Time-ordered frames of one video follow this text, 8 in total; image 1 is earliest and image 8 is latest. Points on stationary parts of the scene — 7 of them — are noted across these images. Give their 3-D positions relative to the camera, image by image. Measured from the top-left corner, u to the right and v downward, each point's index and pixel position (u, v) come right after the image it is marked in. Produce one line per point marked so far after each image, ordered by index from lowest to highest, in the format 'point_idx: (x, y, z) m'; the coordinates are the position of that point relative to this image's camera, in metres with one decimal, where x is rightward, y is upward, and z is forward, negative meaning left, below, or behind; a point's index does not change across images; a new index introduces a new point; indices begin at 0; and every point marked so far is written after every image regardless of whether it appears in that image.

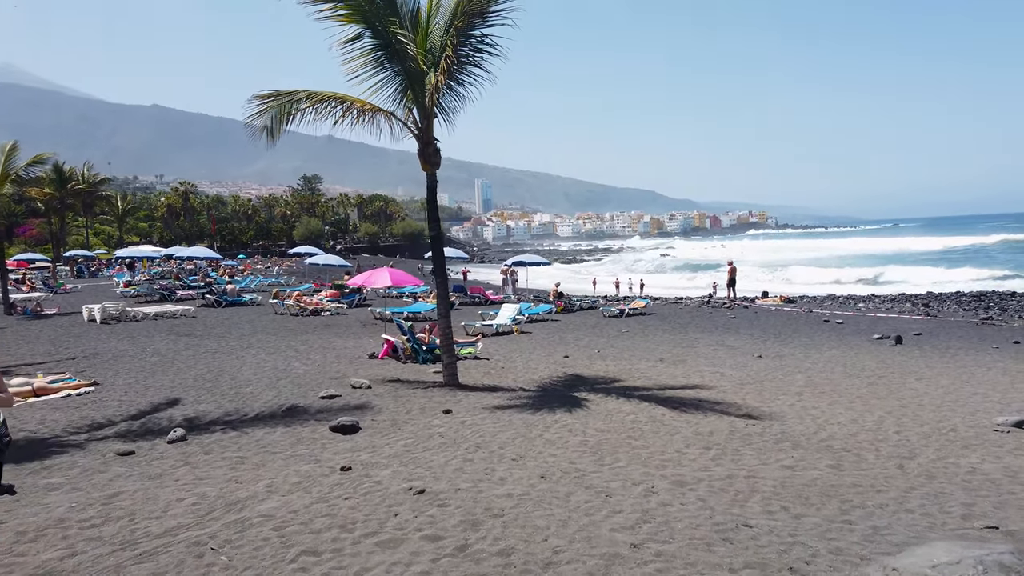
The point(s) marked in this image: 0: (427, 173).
0: (-1.0, +1.4, +9.1) m
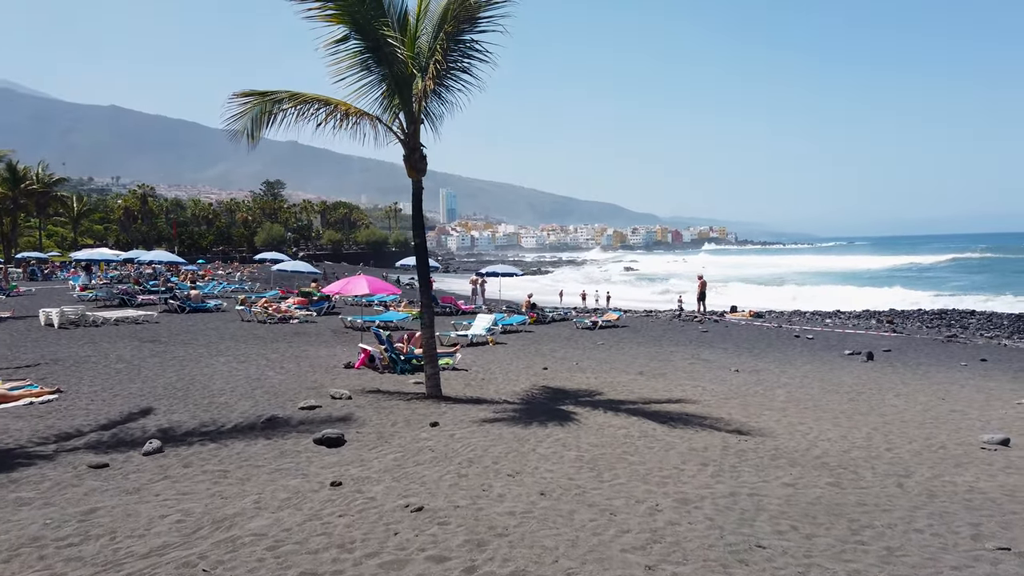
0: (-1.2, +1.3, +9.0) m
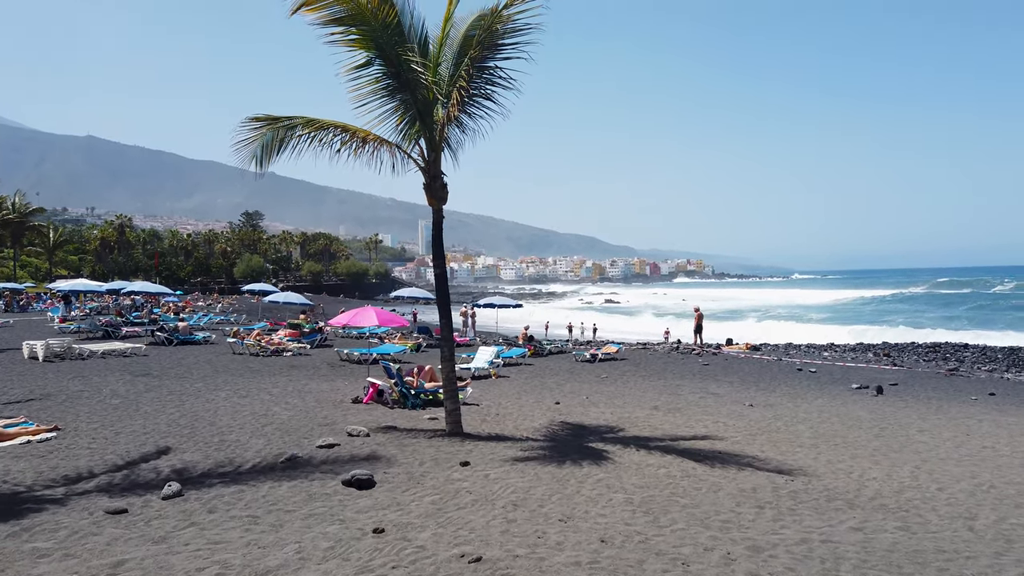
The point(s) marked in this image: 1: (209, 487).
0: (-0.9, +0.9, +8.7) m
1: (-2.4, -1.6, +6.0) m
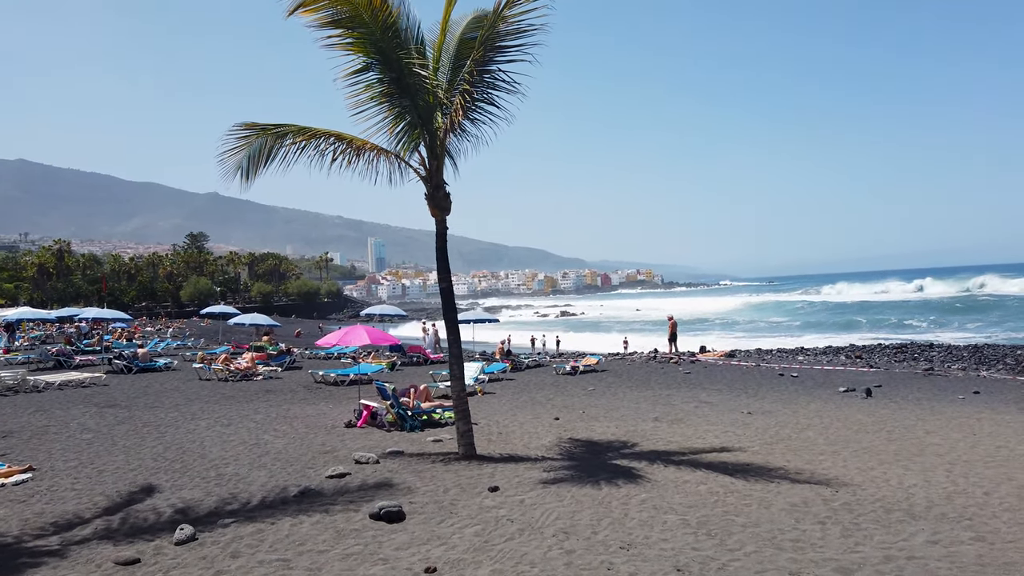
0: (-0.8, +0.7, +8.3) m
1: (-2.1, -1.7, +5.5) m
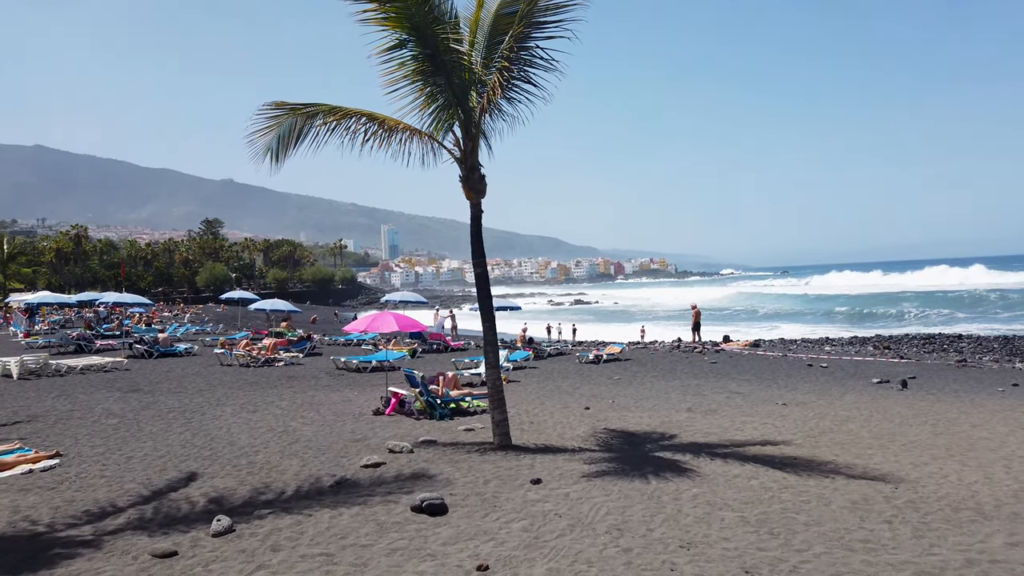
0: (-0.4, +0.9, +8.1) m
1: (-1.7, -1.6, +5.3) m
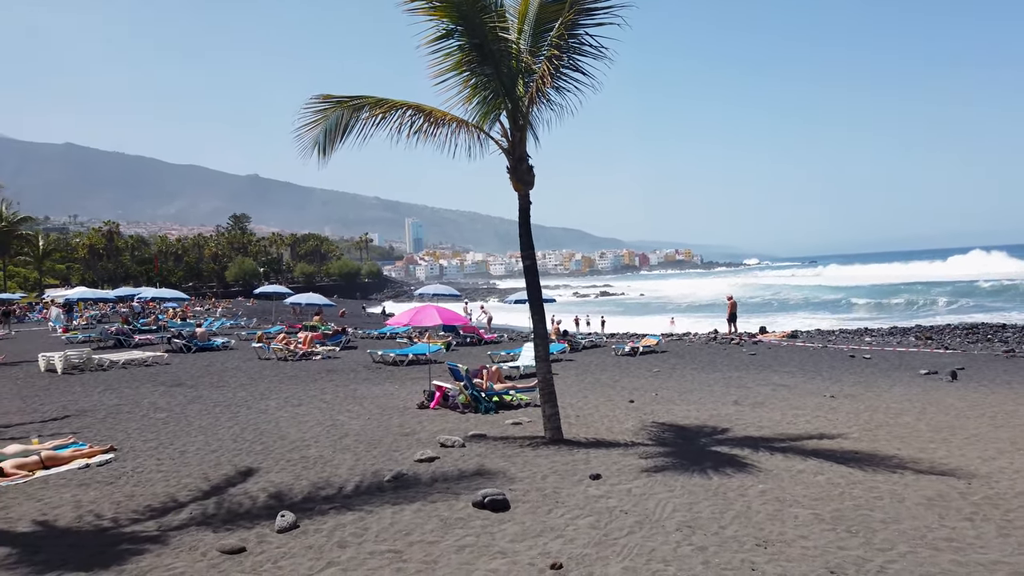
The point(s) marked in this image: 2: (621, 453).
0: (+0.1, +1.0, +8.0) m
1: (-1.3, -1.6, +5.2) m
2: (+1.0, -1.5, +7.0) m
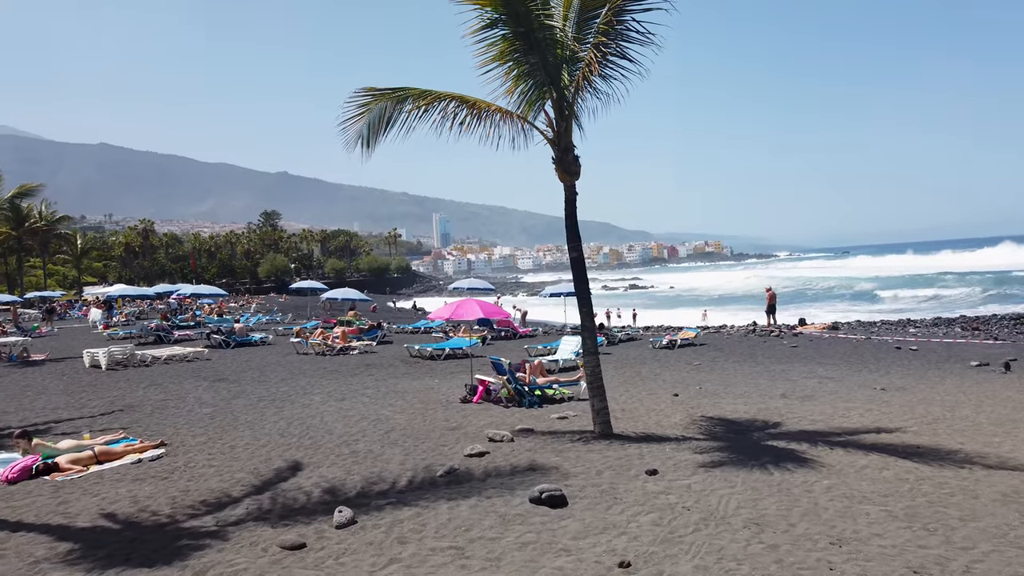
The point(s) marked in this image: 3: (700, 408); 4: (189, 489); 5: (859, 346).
0: (+0.5, +1.1, +7.8) m
1: (-0.9, -1.5, +5.2) m
2: (+1.5, -1.4, +6.8) m
3: (+2.4, -1.5, +9.5) m
4: (-2.6, -1.6, +6.1) m
5: (+8.0, -1.3, +17.4) m
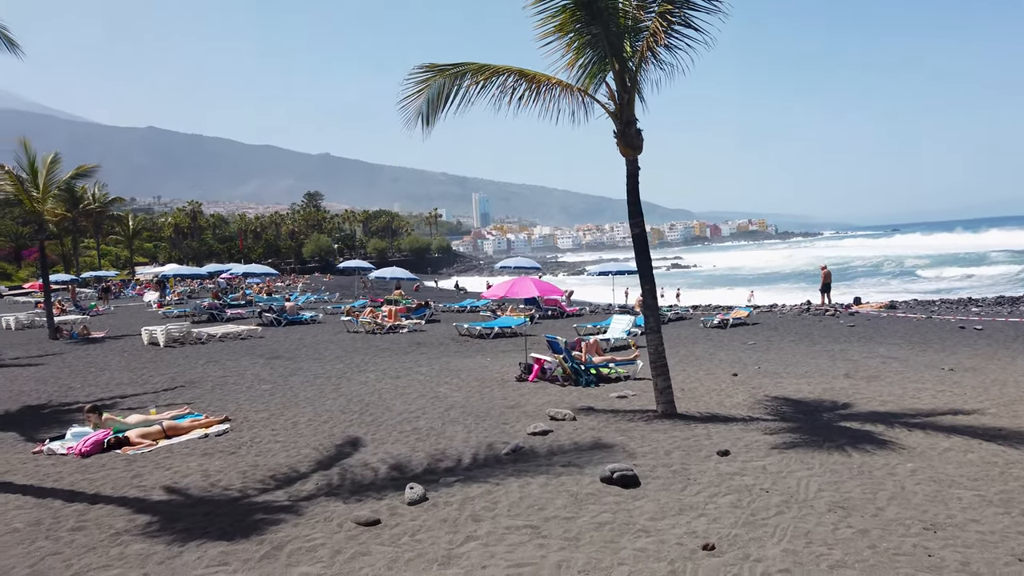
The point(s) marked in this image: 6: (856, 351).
0: (+1.2, +1.3, +7.6) m
1: (-0.4, -1.4, +5.2) m
2: (+2.0, -1.2, +6.7) m
3: (+3.1, -1.2, +9.3) m
4: (-2.1, -1.4, +6.1) m
5: (+9.1, -0.8, +16.9) m
6: (+6.1, -1.1, +13.5) m
